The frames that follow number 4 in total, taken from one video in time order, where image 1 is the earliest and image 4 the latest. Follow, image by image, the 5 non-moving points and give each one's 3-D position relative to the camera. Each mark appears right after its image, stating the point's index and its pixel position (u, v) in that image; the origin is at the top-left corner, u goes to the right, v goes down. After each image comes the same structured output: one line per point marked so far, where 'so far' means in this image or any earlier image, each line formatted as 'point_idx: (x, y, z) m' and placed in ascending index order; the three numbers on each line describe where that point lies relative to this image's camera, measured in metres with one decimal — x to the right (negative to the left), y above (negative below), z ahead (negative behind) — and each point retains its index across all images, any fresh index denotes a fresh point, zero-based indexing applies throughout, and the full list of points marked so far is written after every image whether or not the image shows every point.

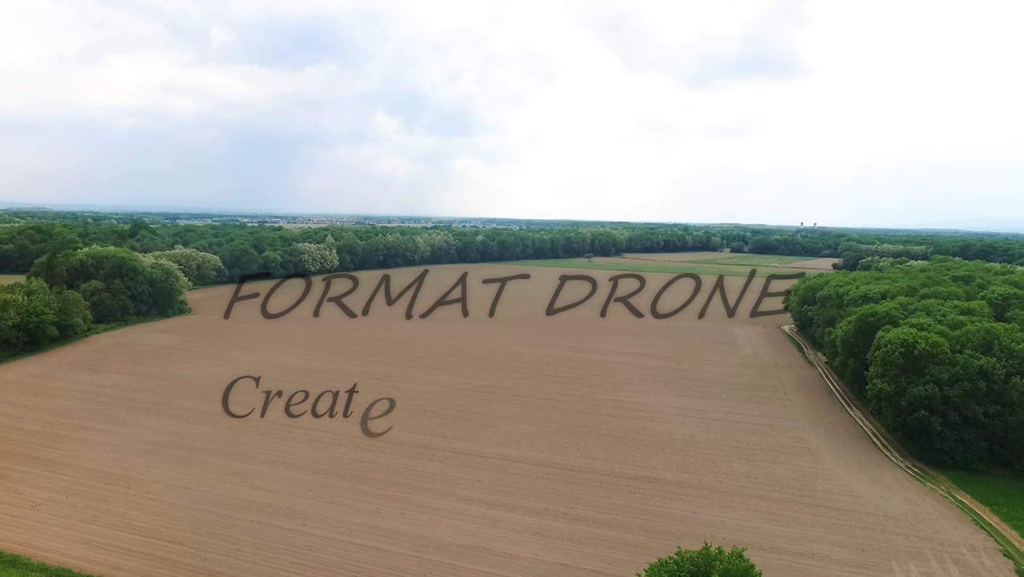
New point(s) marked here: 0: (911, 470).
0: (+13.1, -6.0, +17.1) m
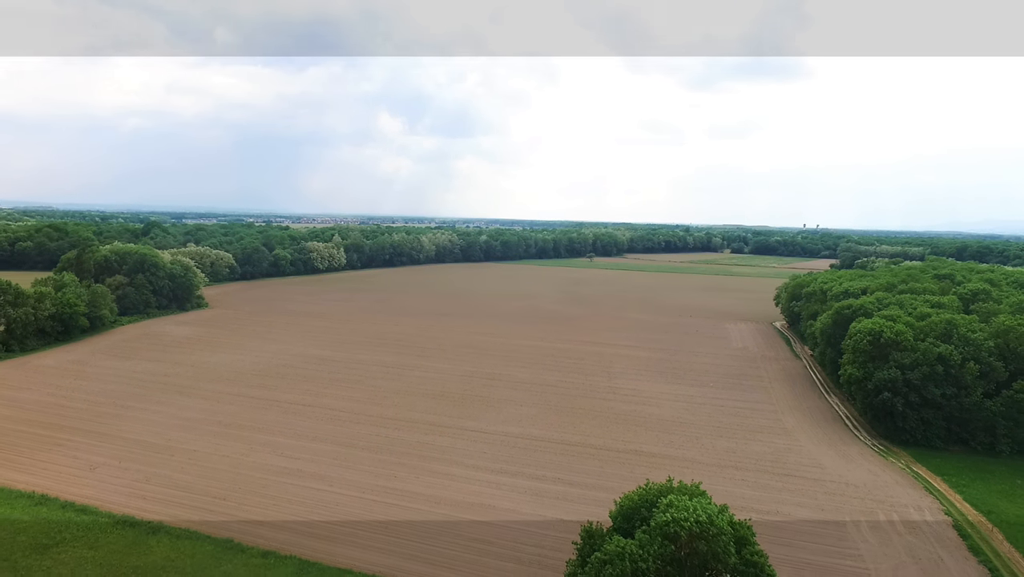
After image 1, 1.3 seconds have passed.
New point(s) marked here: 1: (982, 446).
0: (+13.2, -5.7, +18.9) m
1: (+16.3, -5.4, +18.1) m
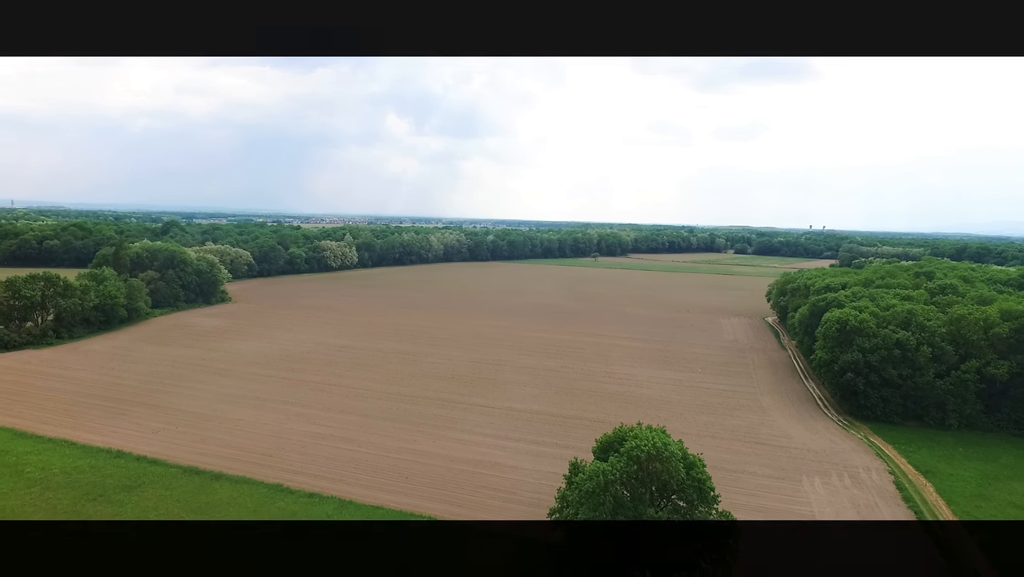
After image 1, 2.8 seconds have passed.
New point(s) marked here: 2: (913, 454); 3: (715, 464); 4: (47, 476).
0: (+13.3, -5.4, +21.2) m
1: (+16.4, -5.1, +20.3) m
2: (+14.0, -5.8, +18.2) m
3: (+6.8, -5.9, +17.5) m
4: (-13.6, -5.5, +15.3) m
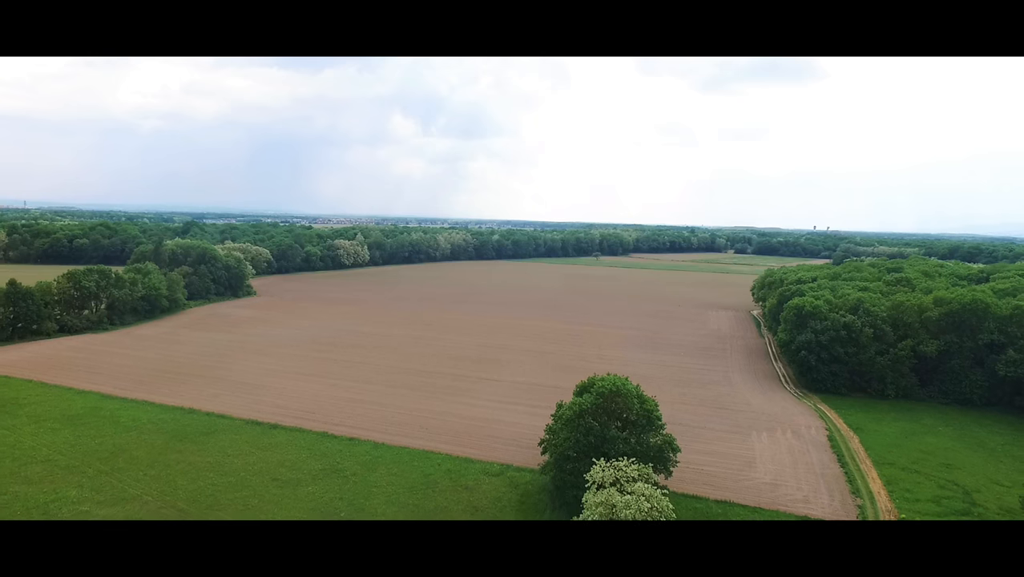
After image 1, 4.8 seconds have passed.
0: (+13.4, -4.9, +24.7) m
1: (+16.5, -4.7, +23.8) m
2: (+14.0, -5.3, +21.7) m
3: (+6.9, -5.4, +21.1) m
4: (-13.6, -4.9, +19.0) m
